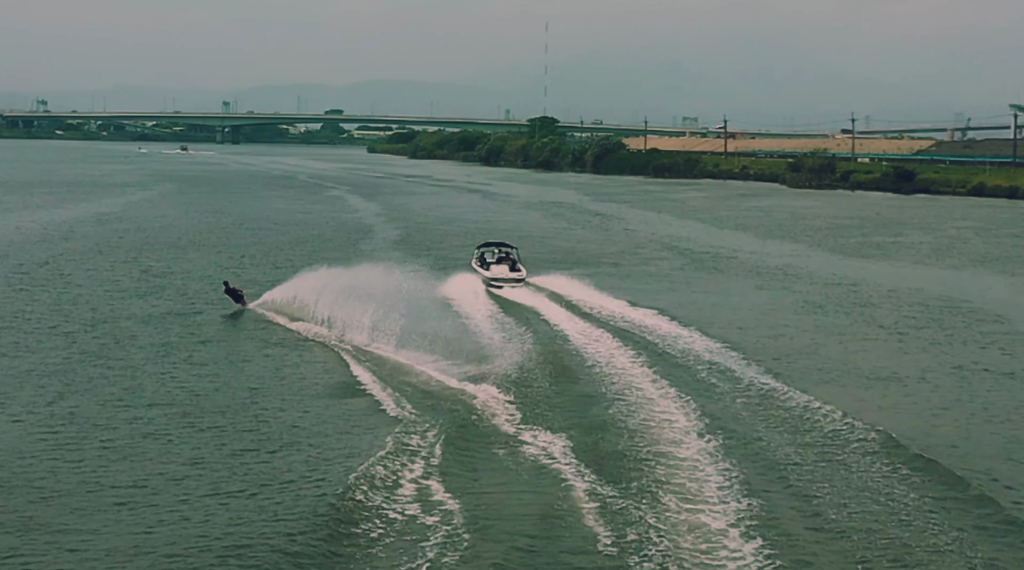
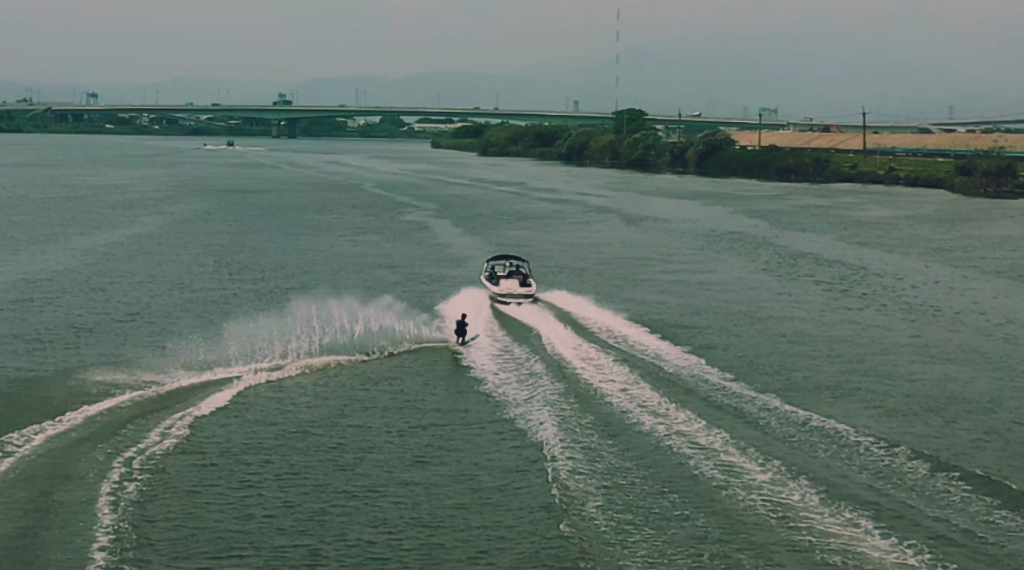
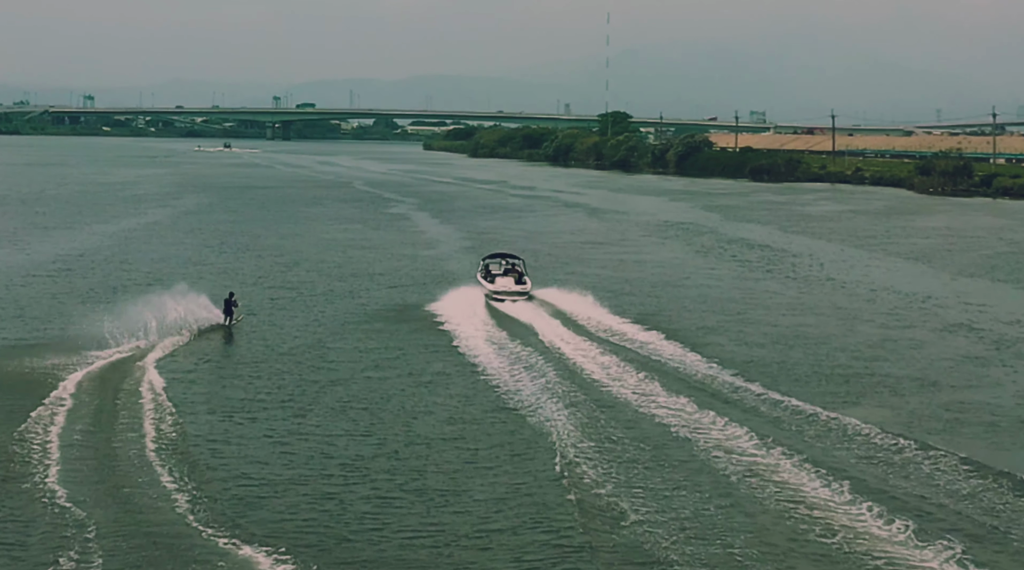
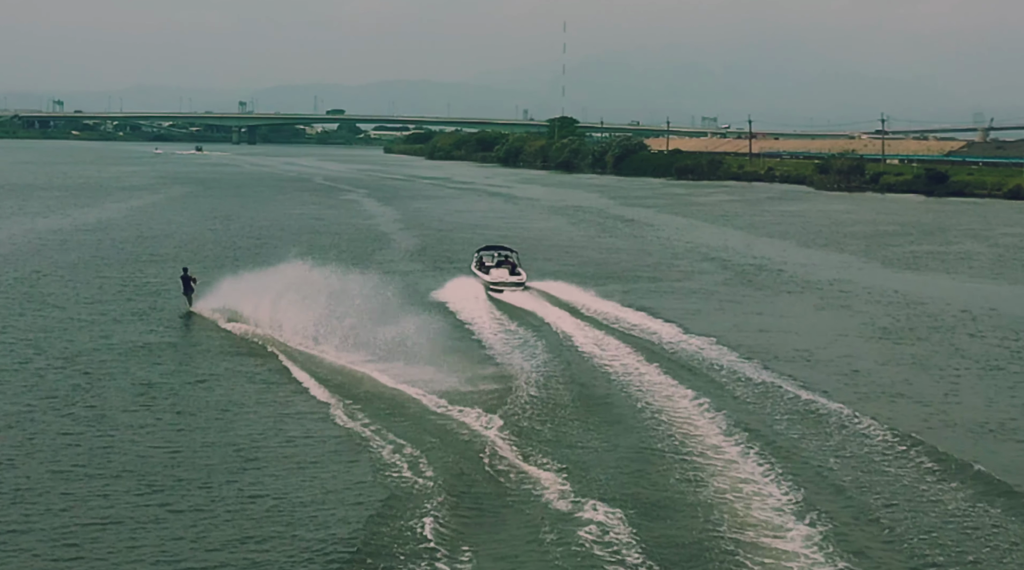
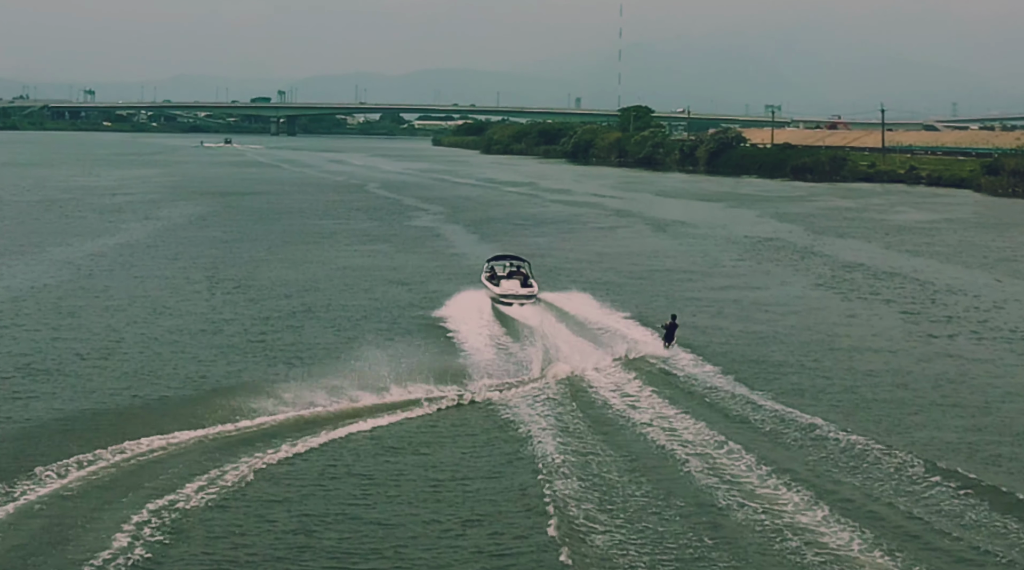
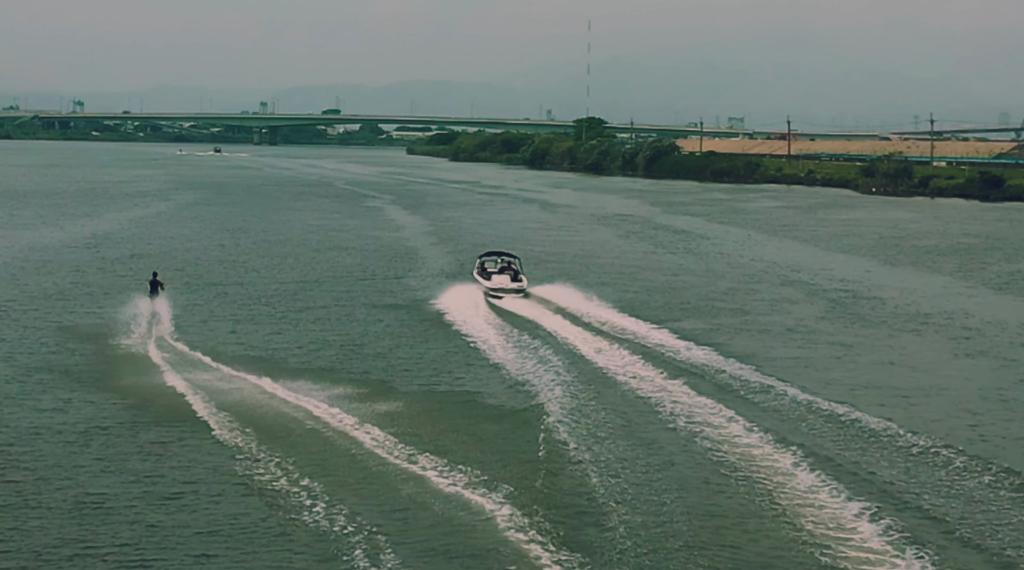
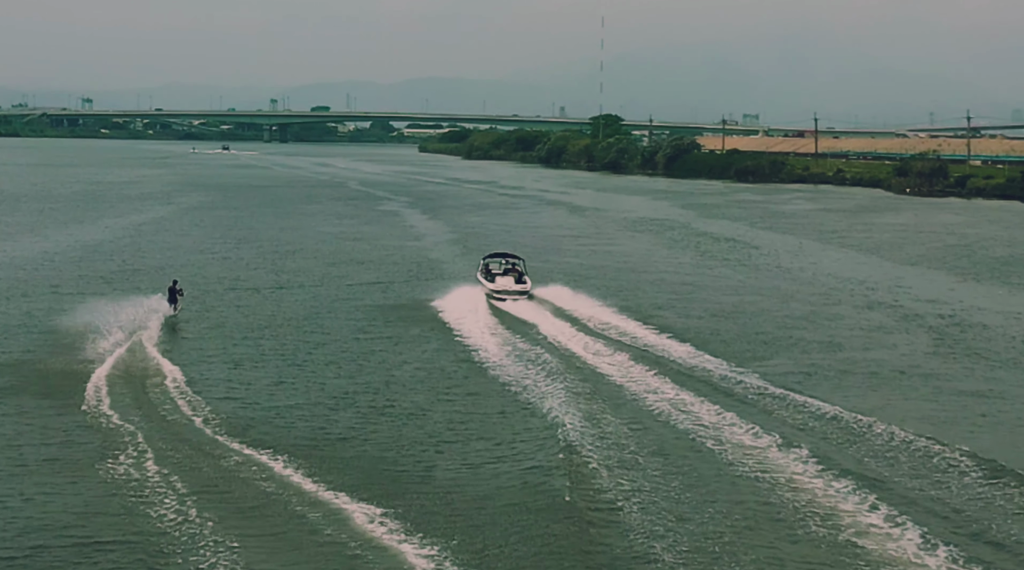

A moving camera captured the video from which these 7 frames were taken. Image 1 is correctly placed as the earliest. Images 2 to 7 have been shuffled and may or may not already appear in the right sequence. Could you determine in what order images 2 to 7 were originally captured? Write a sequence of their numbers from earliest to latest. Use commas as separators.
4, 6, 7, 3, 2, 5
